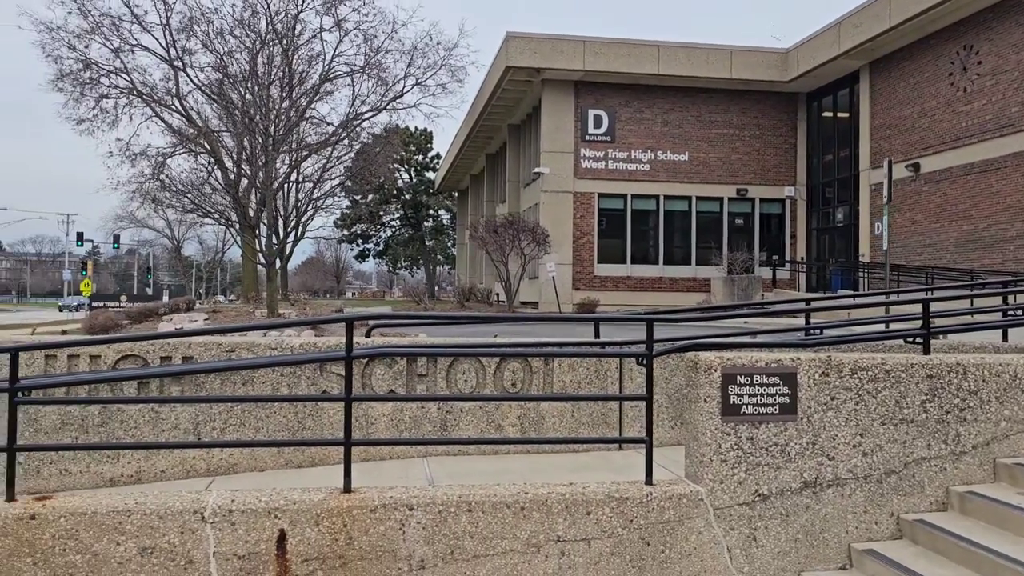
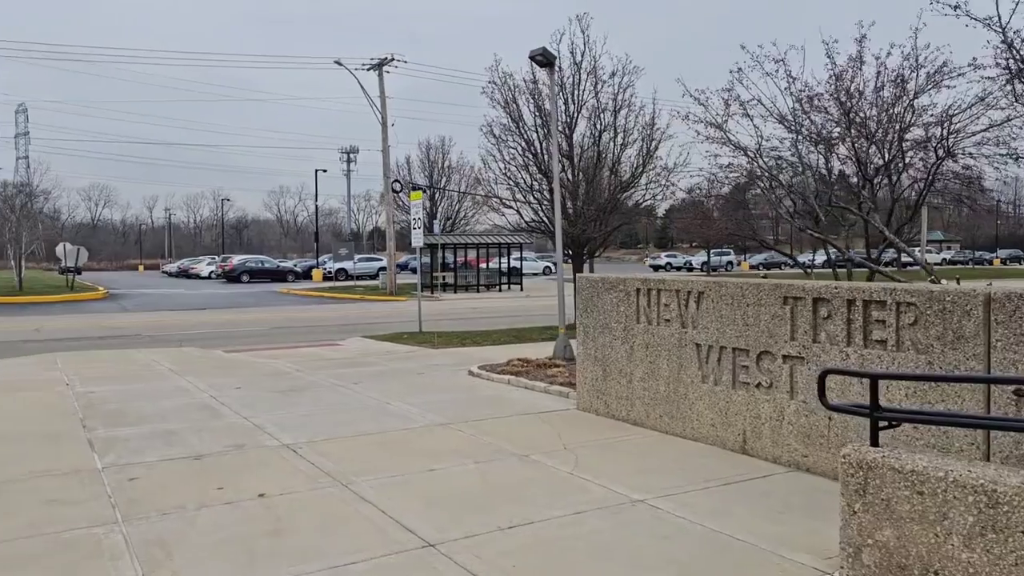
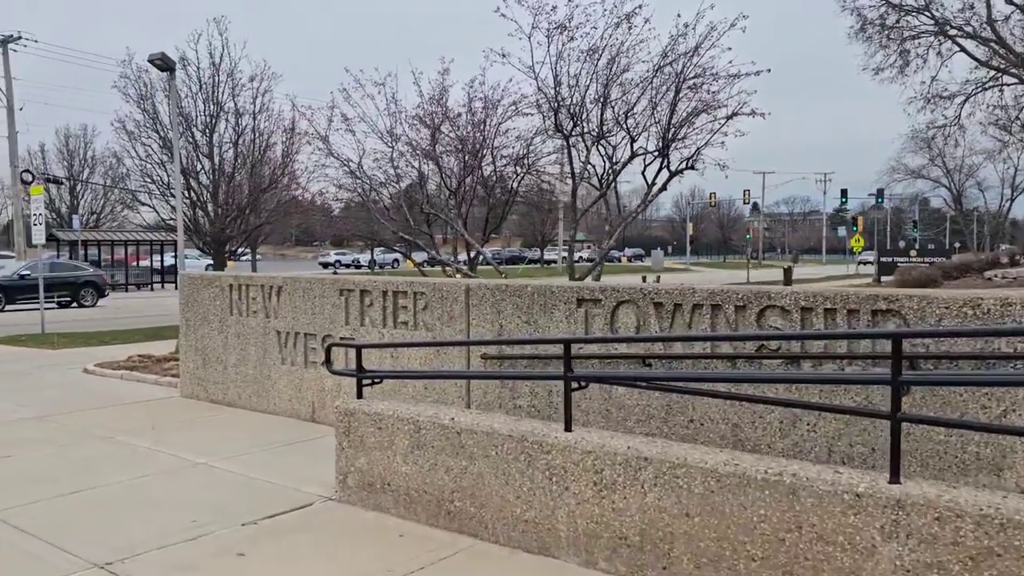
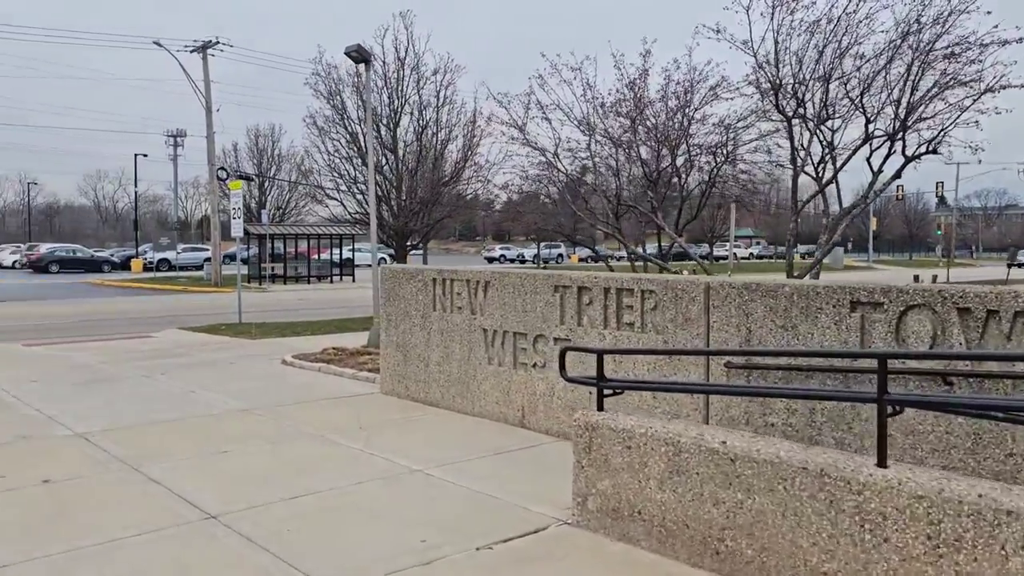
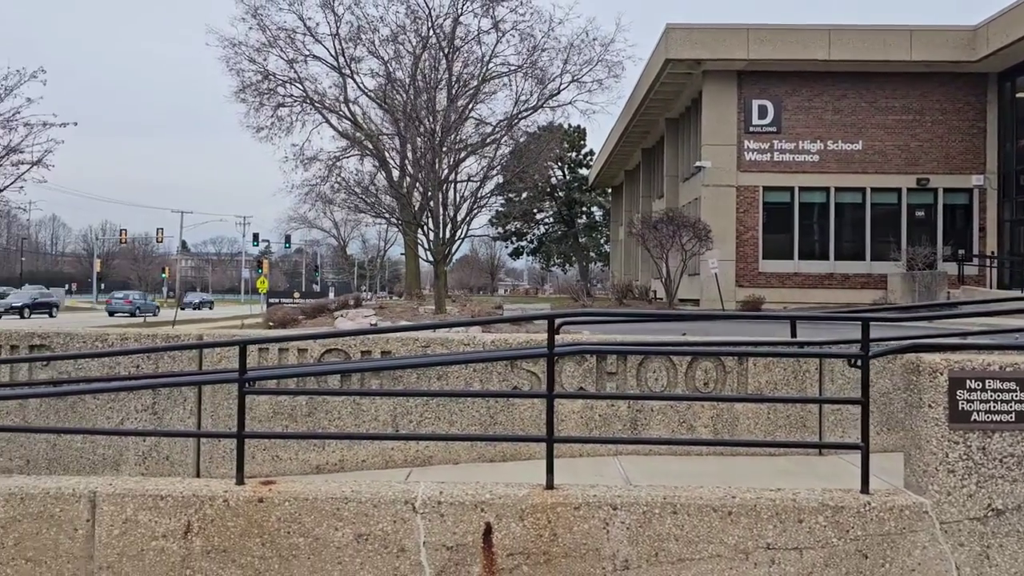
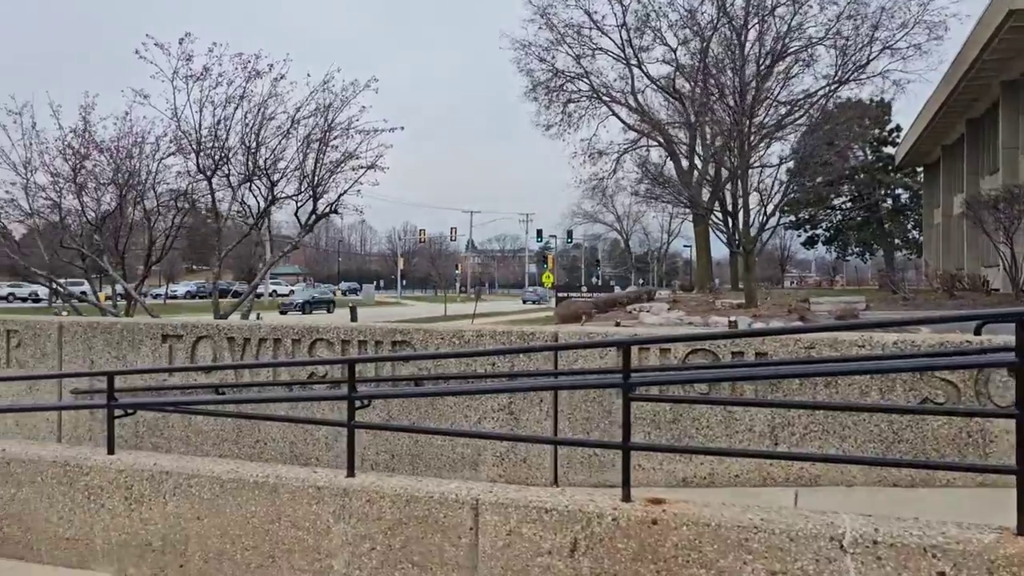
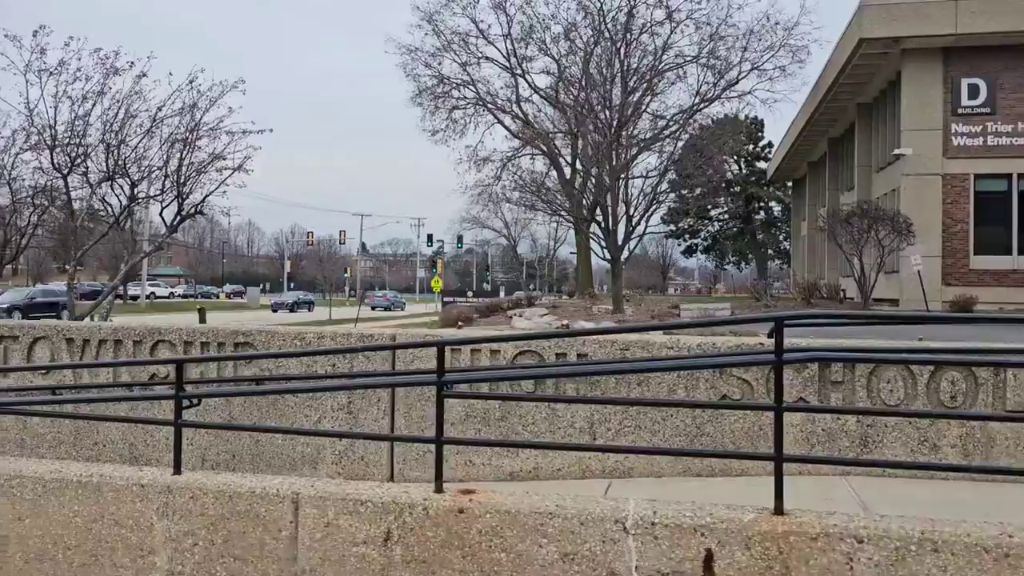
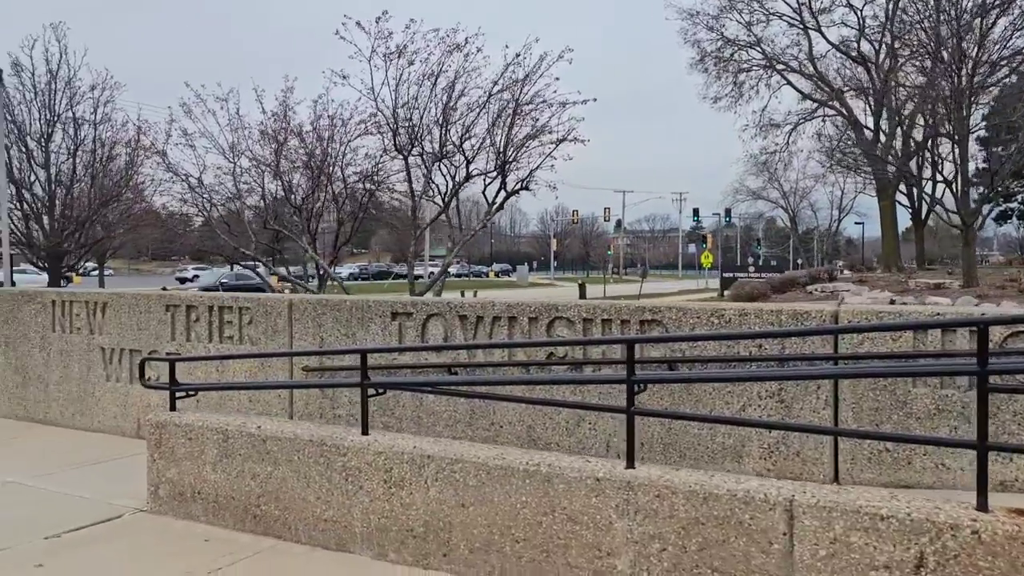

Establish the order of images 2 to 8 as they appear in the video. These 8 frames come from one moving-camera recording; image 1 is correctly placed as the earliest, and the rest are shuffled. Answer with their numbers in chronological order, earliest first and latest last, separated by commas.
5, 7, 6, 8, 3, 4, 2
